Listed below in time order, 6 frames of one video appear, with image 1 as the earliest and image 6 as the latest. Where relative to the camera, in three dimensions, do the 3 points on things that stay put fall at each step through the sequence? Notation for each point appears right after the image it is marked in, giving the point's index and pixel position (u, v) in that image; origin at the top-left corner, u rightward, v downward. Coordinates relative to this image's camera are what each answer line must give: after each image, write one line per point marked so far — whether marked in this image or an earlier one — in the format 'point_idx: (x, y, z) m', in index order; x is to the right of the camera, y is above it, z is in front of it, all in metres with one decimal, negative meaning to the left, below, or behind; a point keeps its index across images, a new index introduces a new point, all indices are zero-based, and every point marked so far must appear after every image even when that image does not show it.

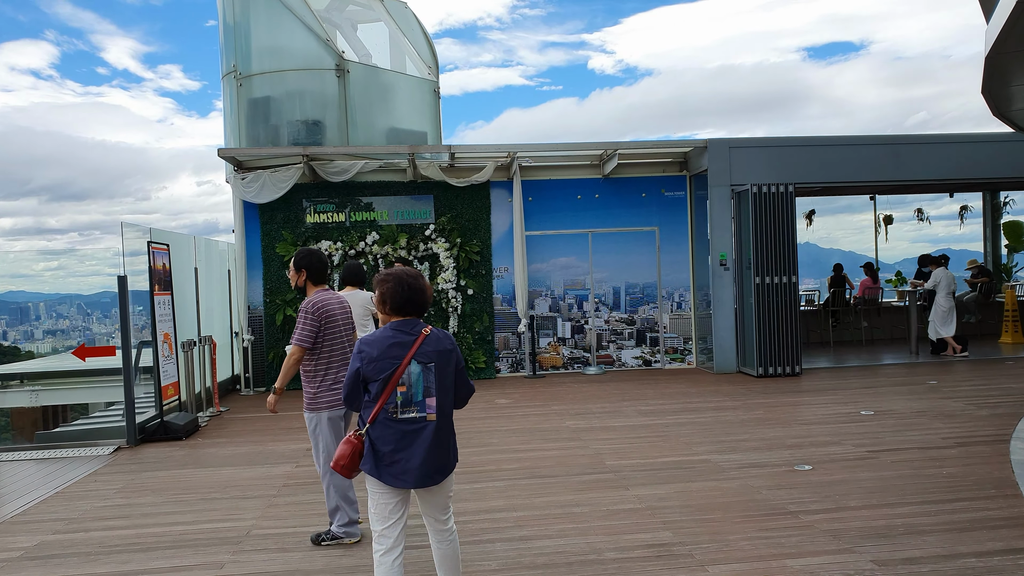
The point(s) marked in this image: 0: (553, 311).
0: (+0.6, -0.3, +10.7) m
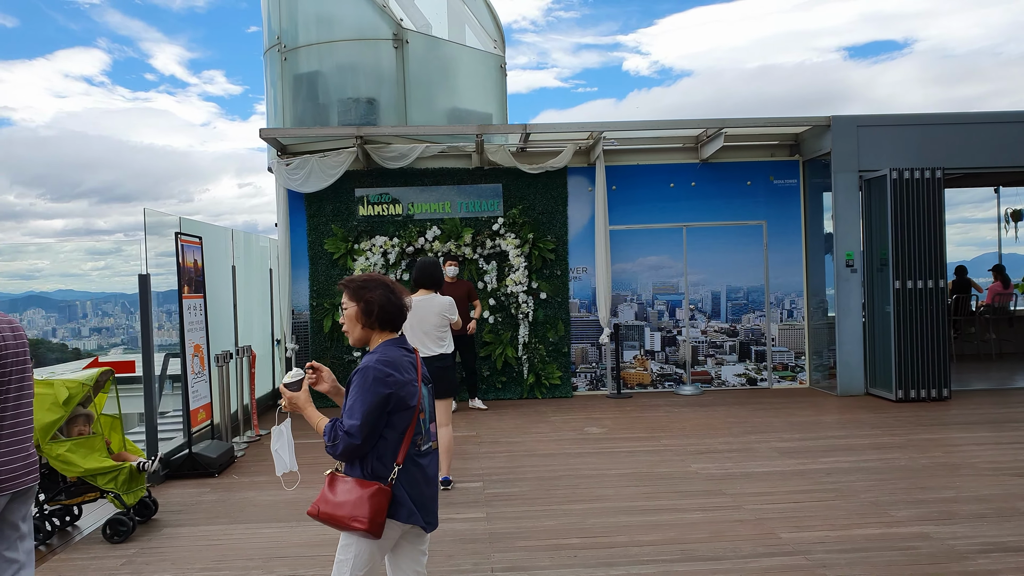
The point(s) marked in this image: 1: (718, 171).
0: (+1.5, -0.4, +9.2) m
1: (+2.5, +1.4, +9.2) m
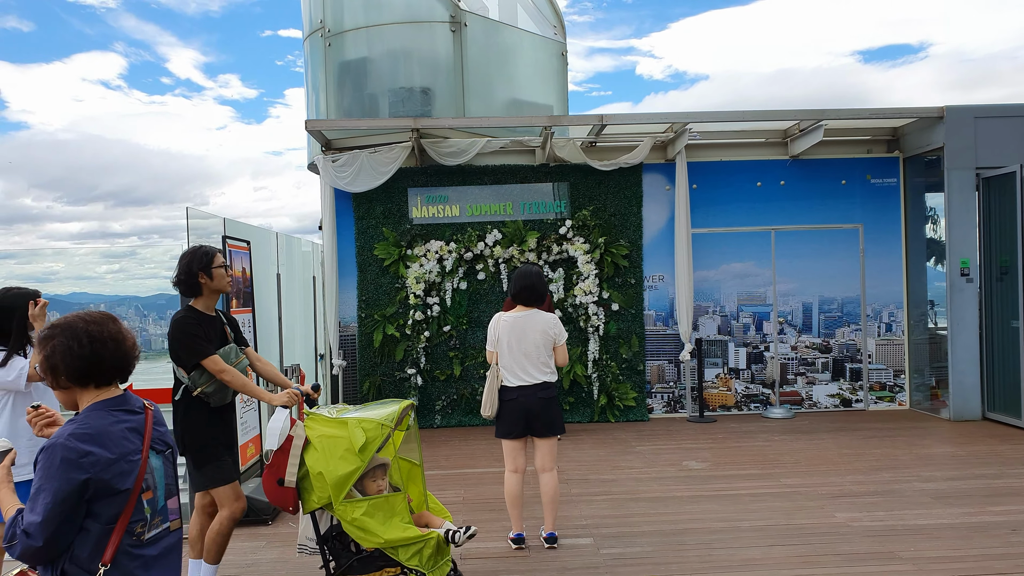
0: (+2.3, -0.5, +8.3) m
1: (+3.2, +1.3, +8.3) m
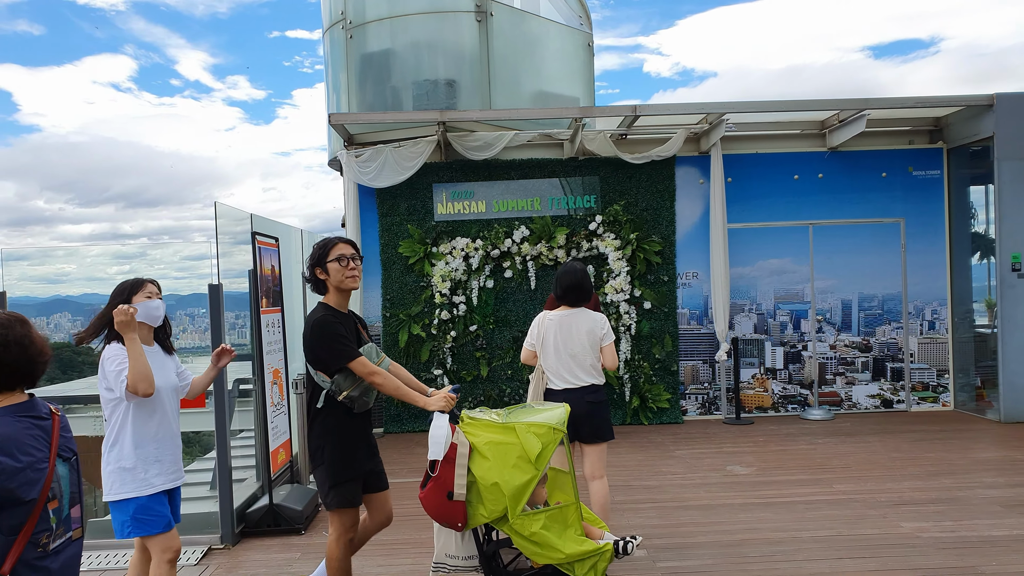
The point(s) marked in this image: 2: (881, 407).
0: (+2.6, -0.5, +8.0) m
1: (+3.5, +1.3, +8.0) m
2: (+3.9, -1.3, +8.0) m
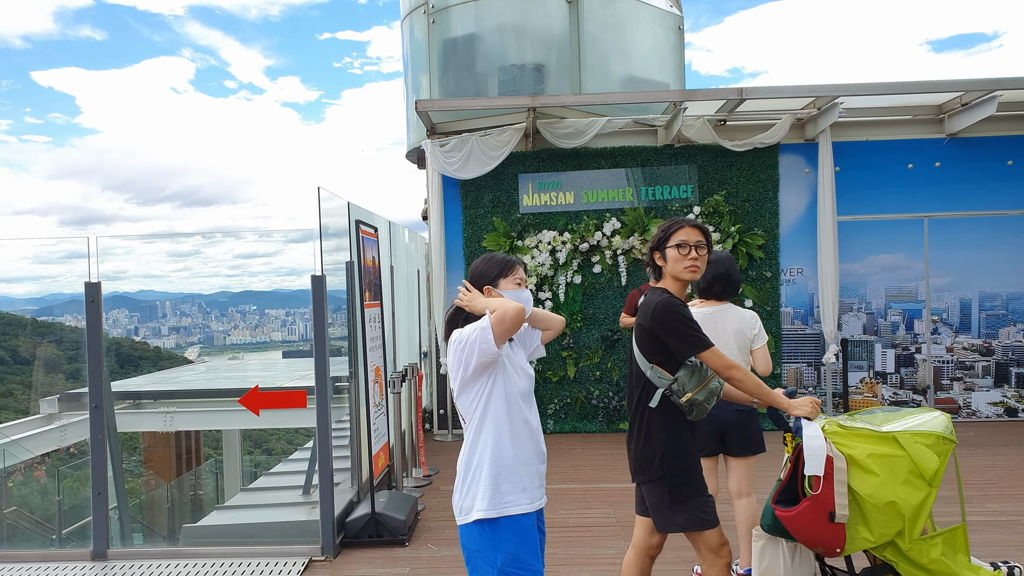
0: (+3.4, -0.4, +7.4) m
1: (+4.4, +1.3, +7.3) m
2: (+4.7, -1.2, +7.4) m
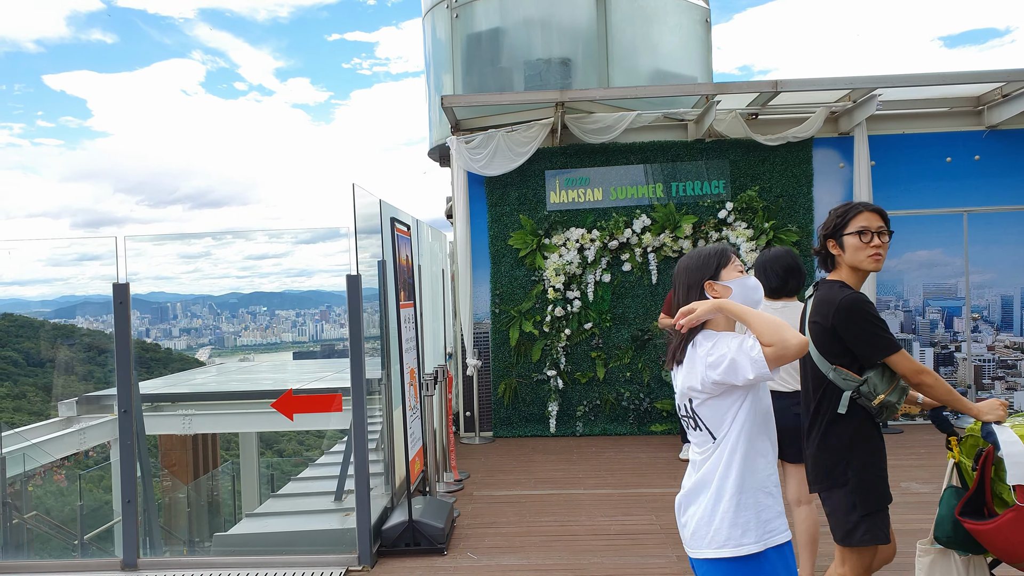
0: (+3.7, -0.4, +7.2) m
1: (+4.7, +1.4, +7.1) m
2: (+5.0, -1.2, +7.2) m
